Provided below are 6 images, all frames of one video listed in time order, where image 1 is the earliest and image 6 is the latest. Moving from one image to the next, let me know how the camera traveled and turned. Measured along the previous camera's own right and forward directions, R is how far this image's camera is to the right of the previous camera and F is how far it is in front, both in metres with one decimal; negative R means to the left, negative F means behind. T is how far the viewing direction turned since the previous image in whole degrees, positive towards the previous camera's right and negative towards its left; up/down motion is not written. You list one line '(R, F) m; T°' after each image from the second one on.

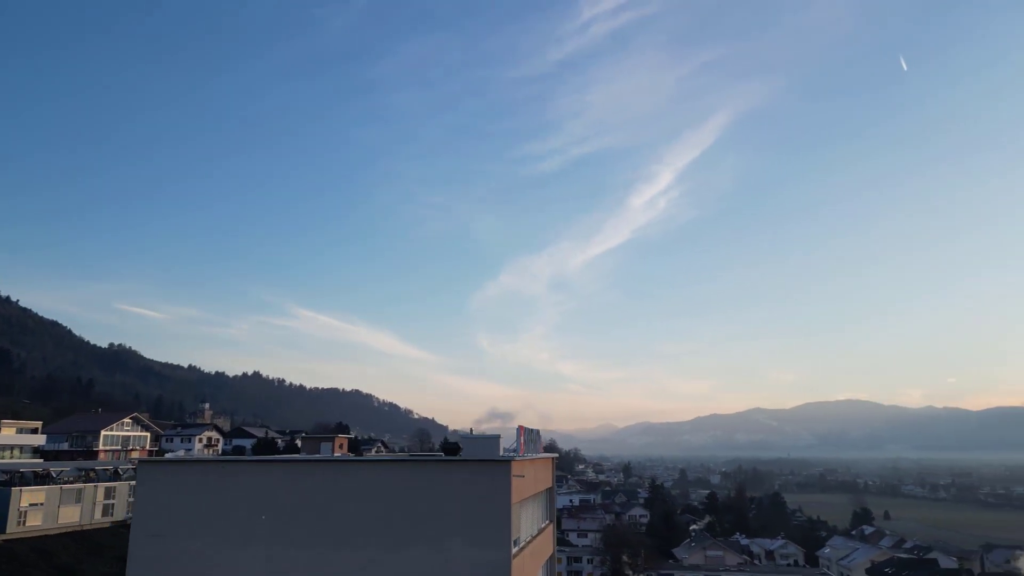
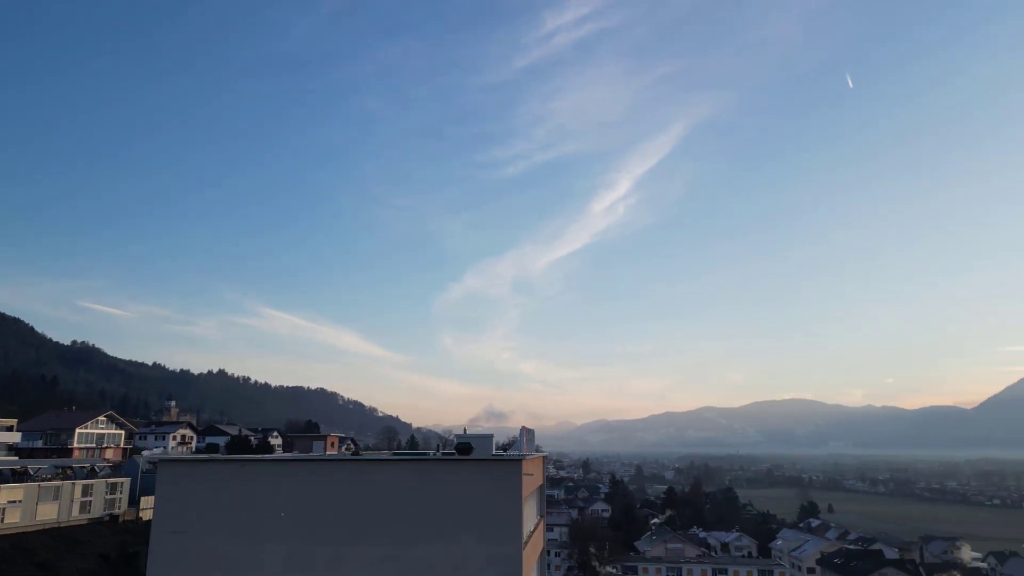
(-3.5, -3.6) m; +4°
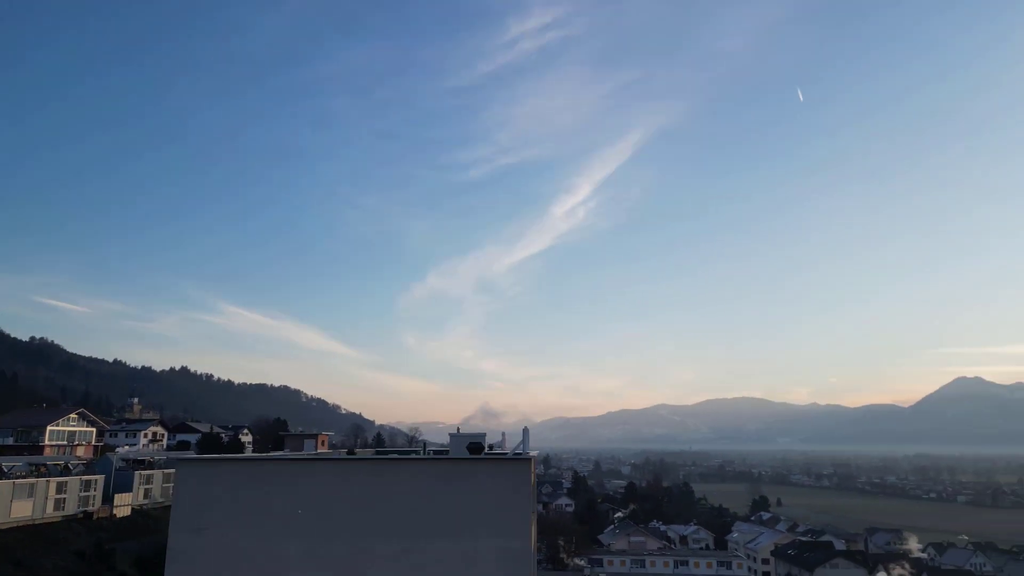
(-3.8, -3.0) m; +4°
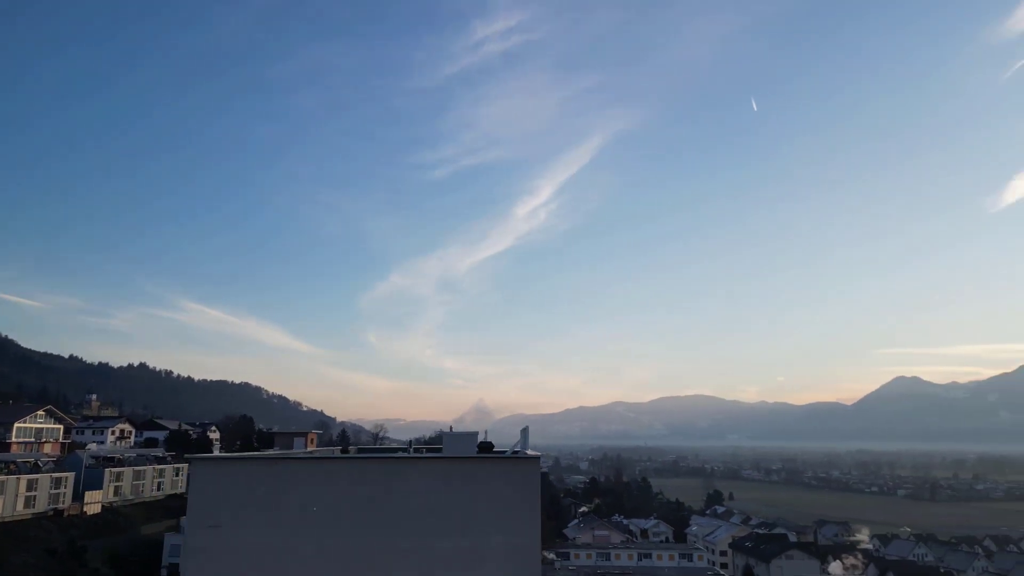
(-4.3, -2.3) m; +4°
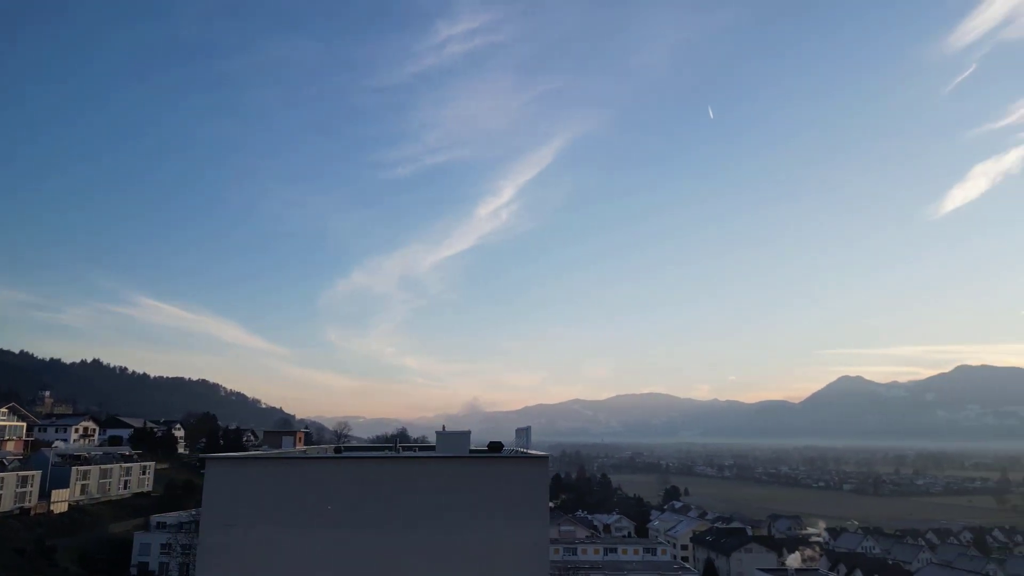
(-4.5, -1.5) m; +4°
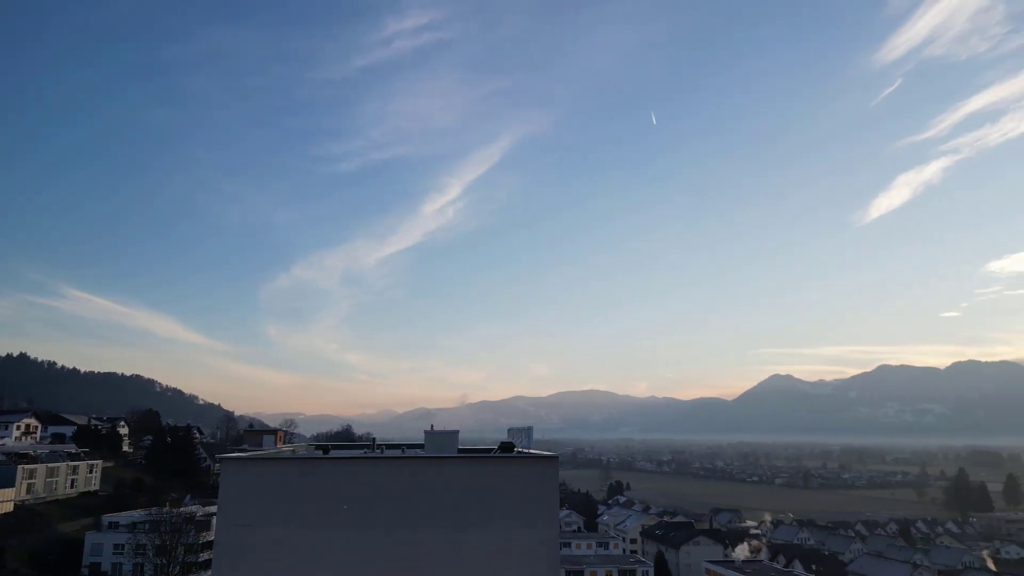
(-6.4, -0.7) m; +6°
